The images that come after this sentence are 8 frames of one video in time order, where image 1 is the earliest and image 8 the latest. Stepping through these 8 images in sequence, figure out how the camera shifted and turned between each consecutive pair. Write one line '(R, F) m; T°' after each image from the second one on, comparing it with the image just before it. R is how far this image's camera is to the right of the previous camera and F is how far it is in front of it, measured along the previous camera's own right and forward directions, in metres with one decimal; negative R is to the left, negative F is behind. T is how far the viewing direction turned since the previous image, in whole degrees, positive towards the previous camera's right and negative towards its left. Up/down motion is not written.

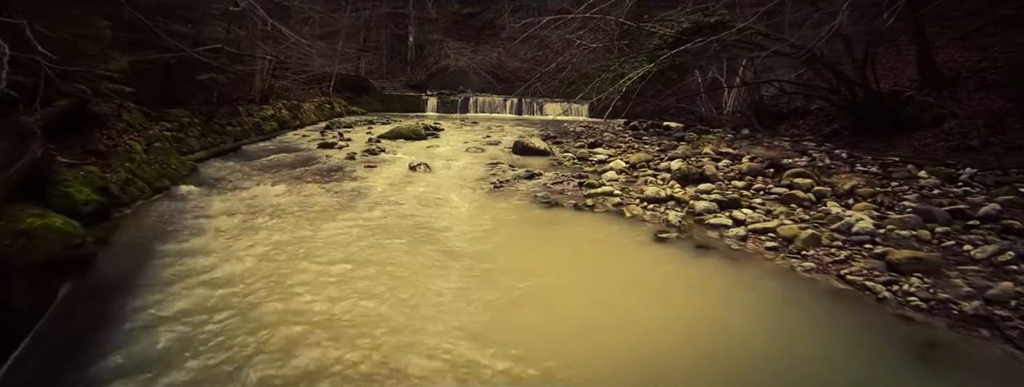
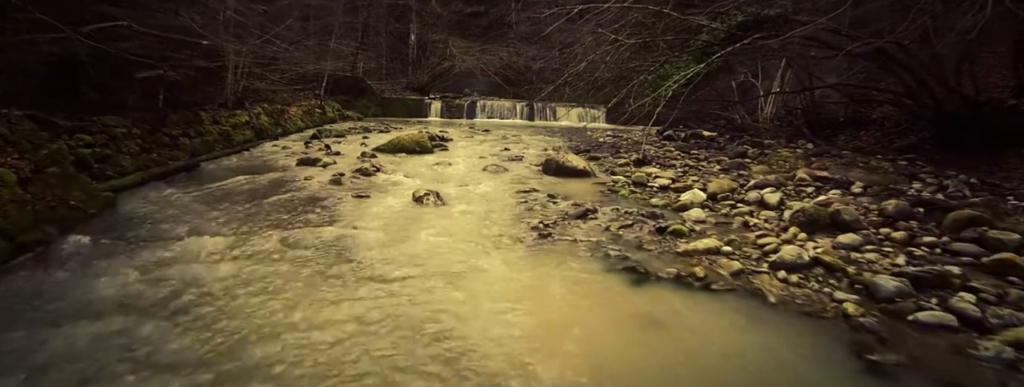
(-0.5, +1.9) m; 0°
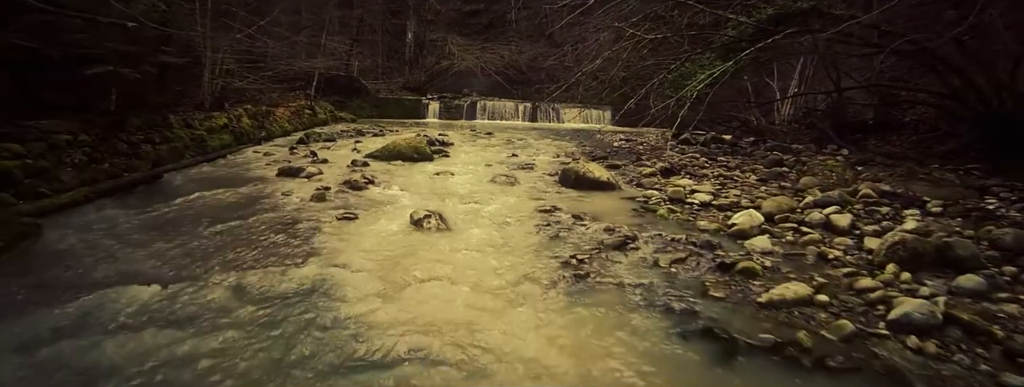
(-0.2, +0.9) m; 0°
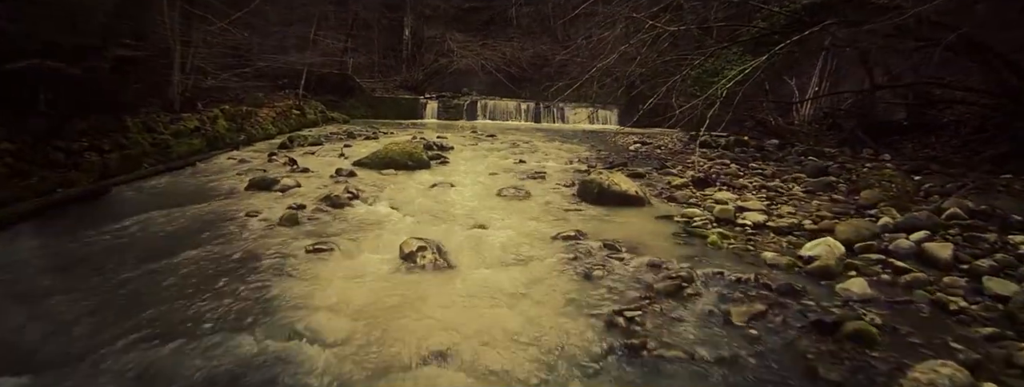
(-0.1, +0.9) m; 0°
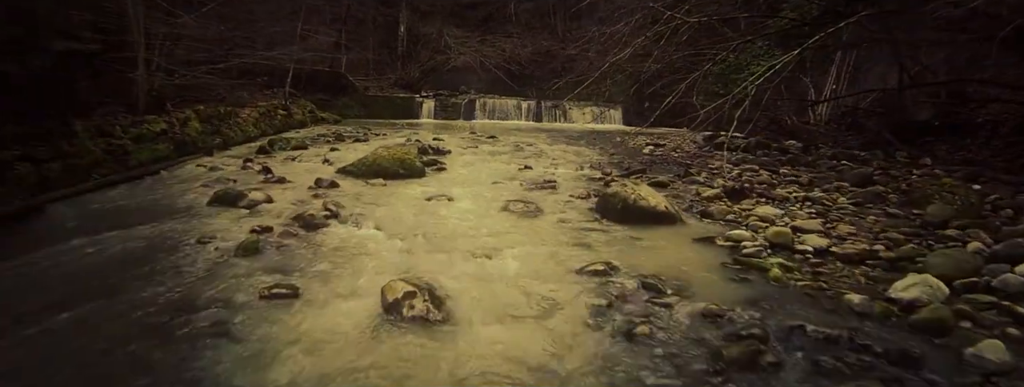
(-0.1, +0.8) m; 0°
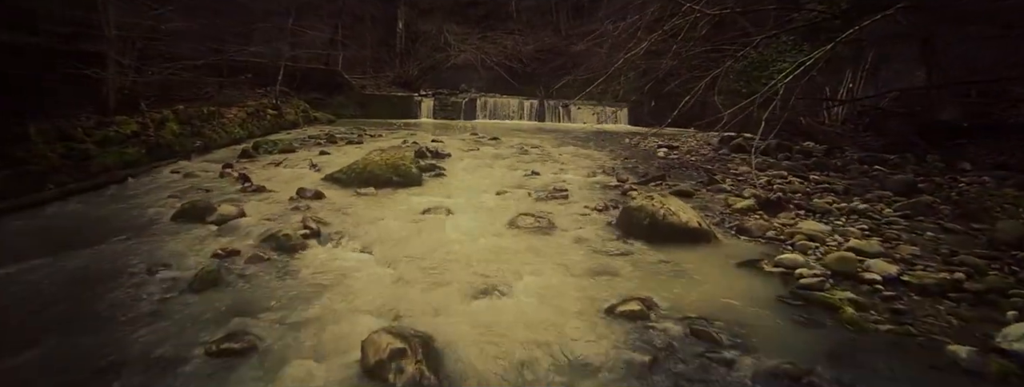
(-0.1, +0.6) m; 0°
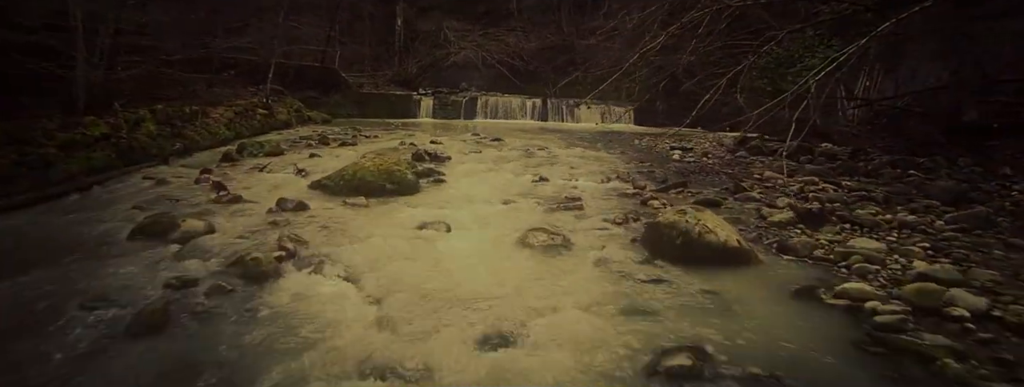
(-0.1, +0.5) m; 0°
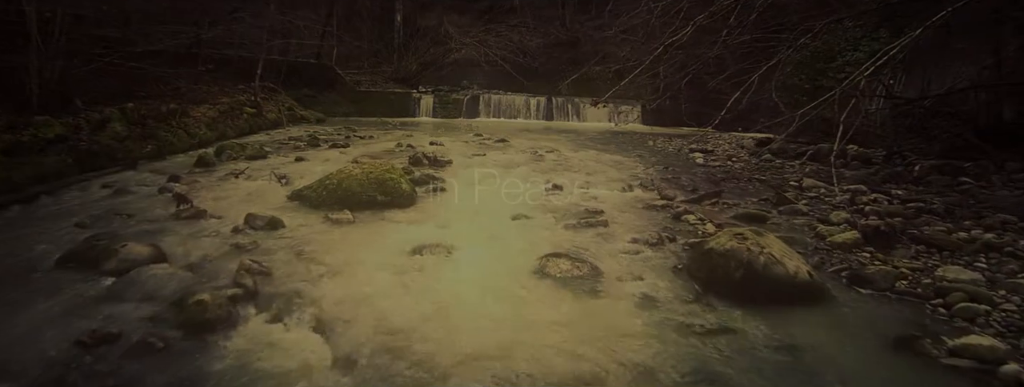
(-0.1, +0.6) m; 0°
